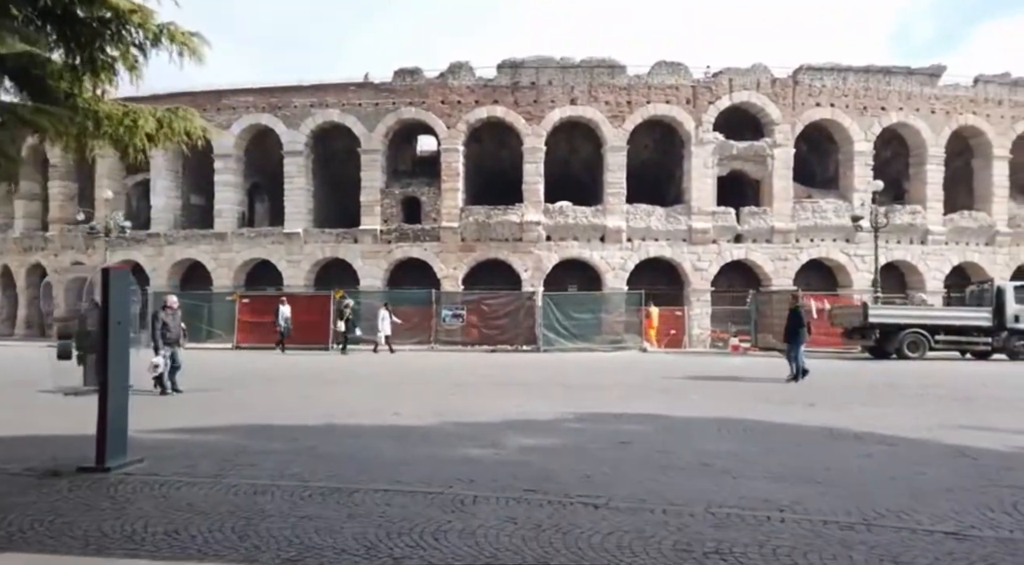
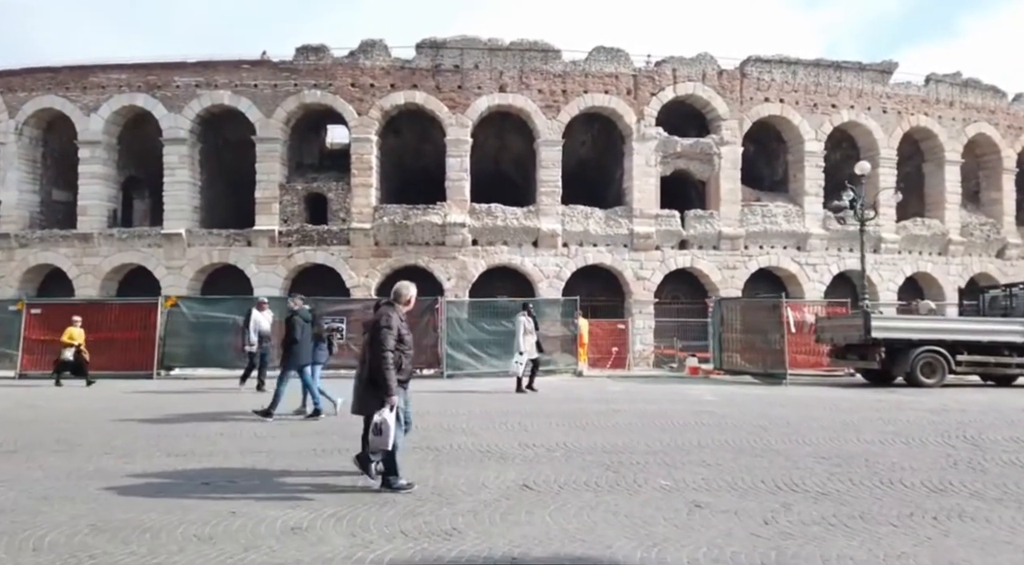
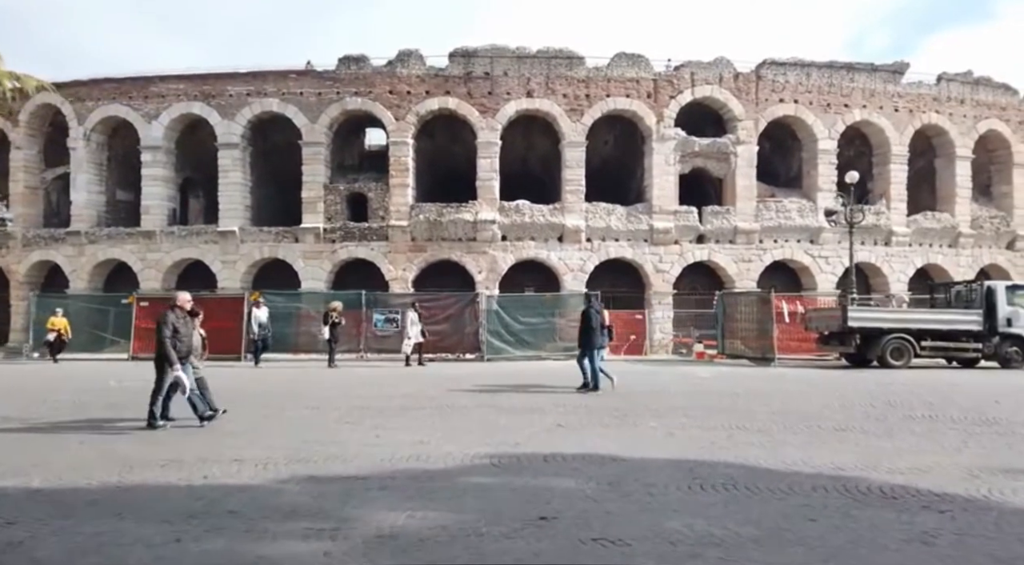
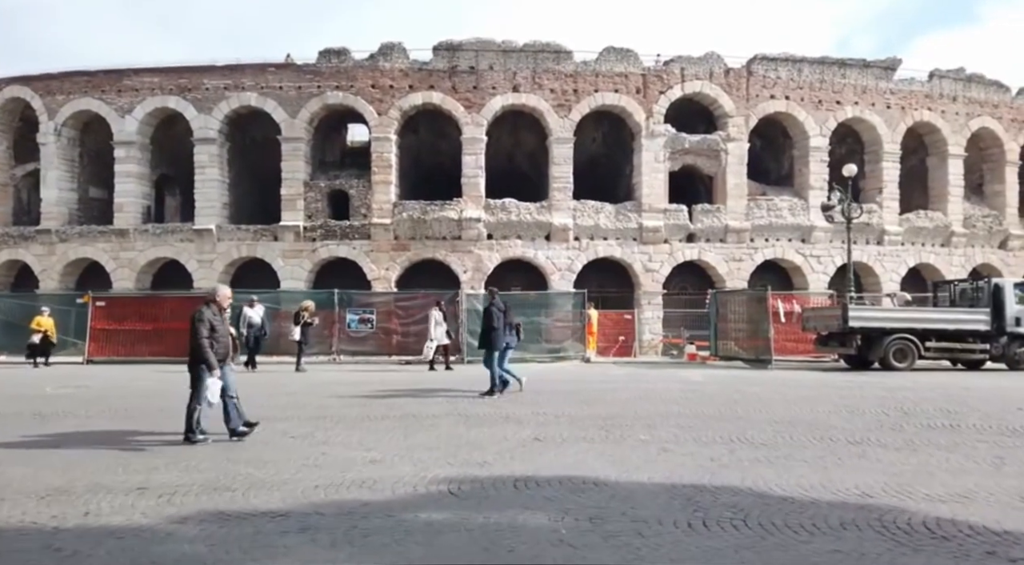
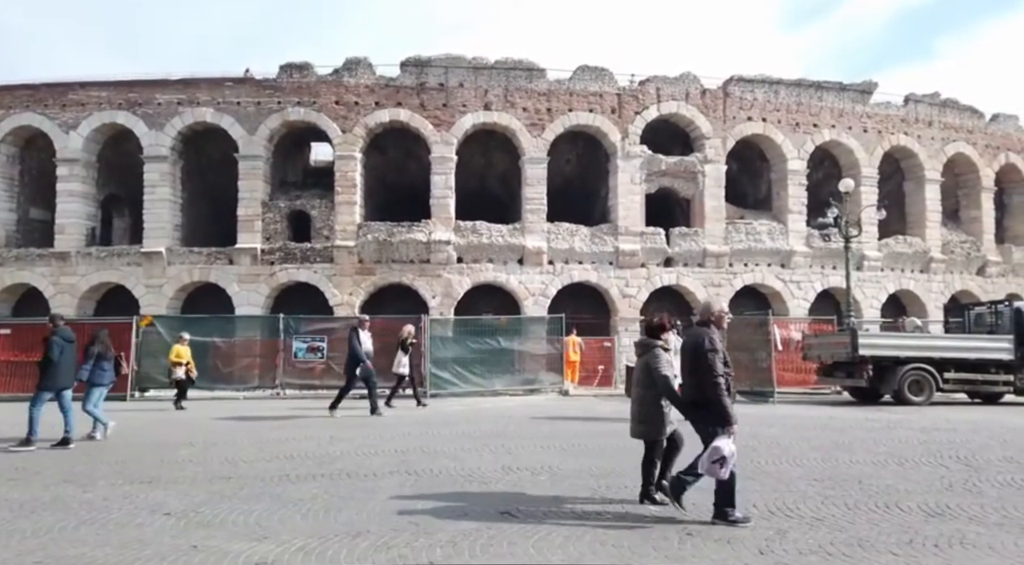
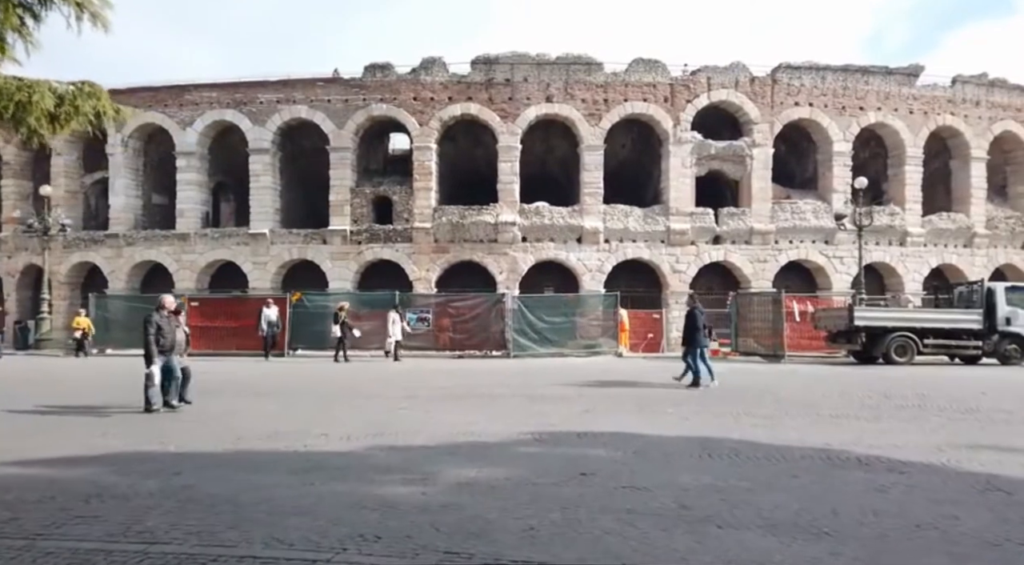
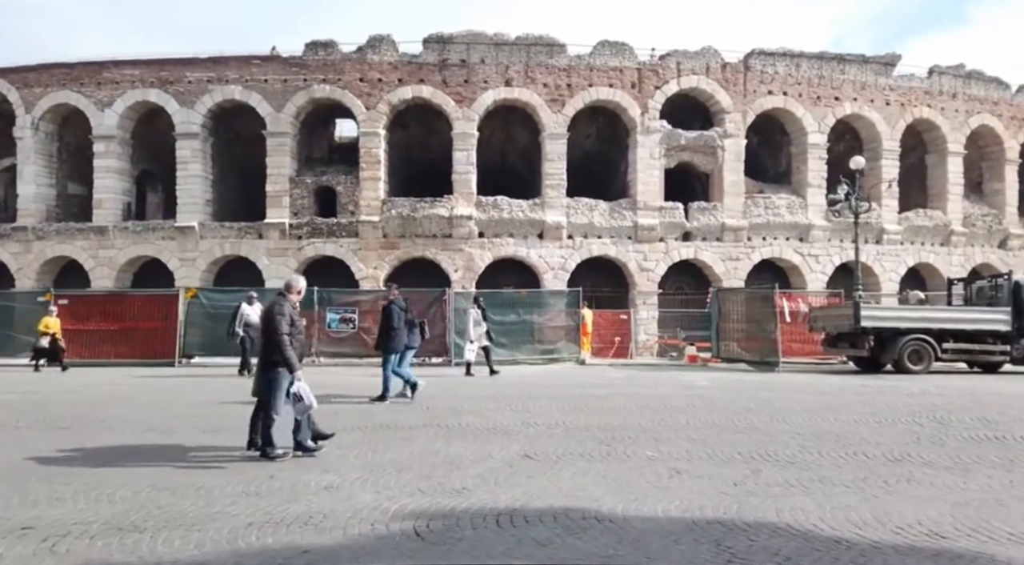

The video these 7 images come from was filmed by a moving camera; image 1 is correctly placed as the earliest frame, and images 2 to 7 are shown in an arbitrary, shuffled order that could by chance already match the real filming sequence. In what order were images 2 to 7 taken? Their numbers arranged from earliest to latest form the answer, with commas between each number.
6, 3, 4, 7, 2, 5
